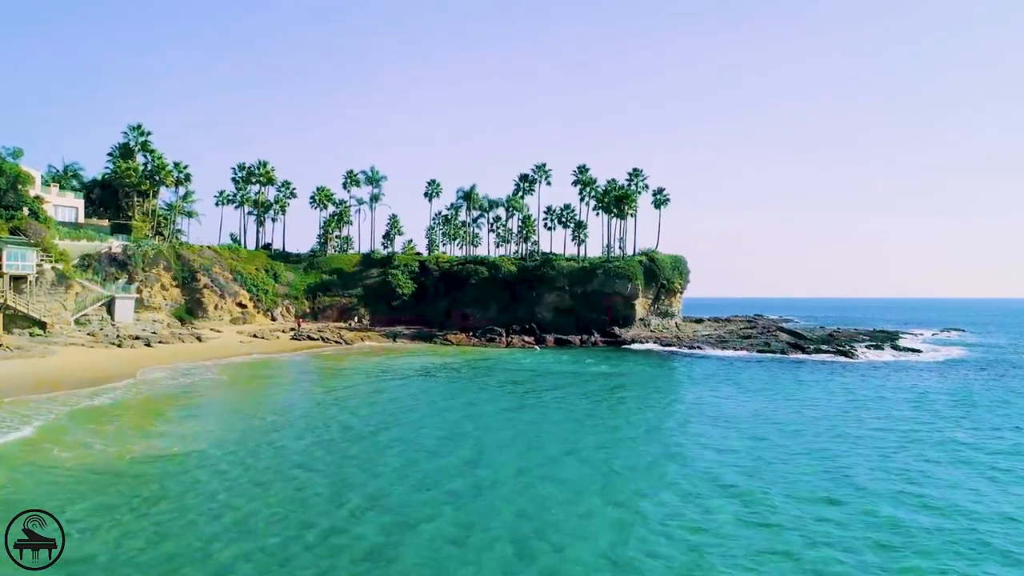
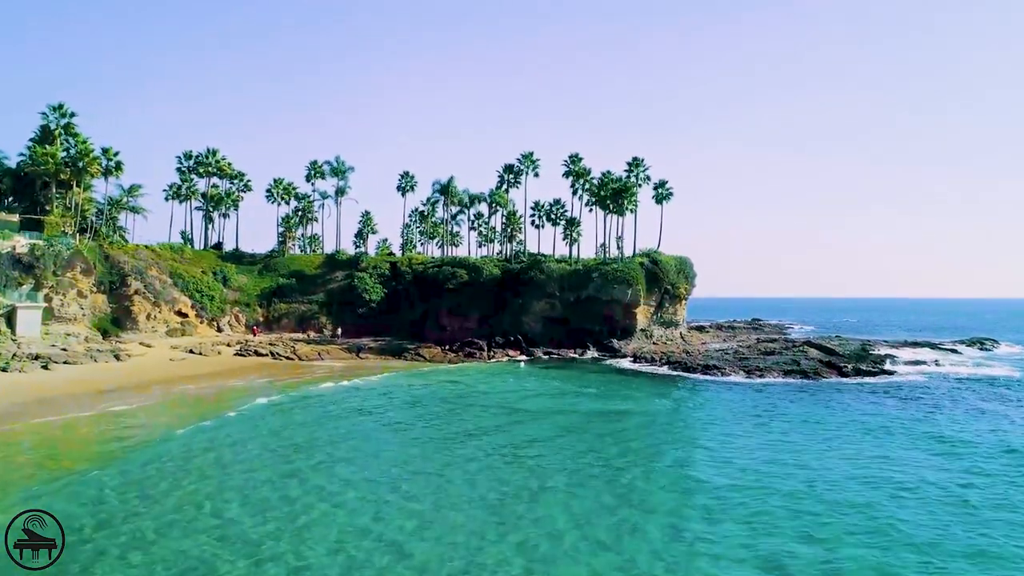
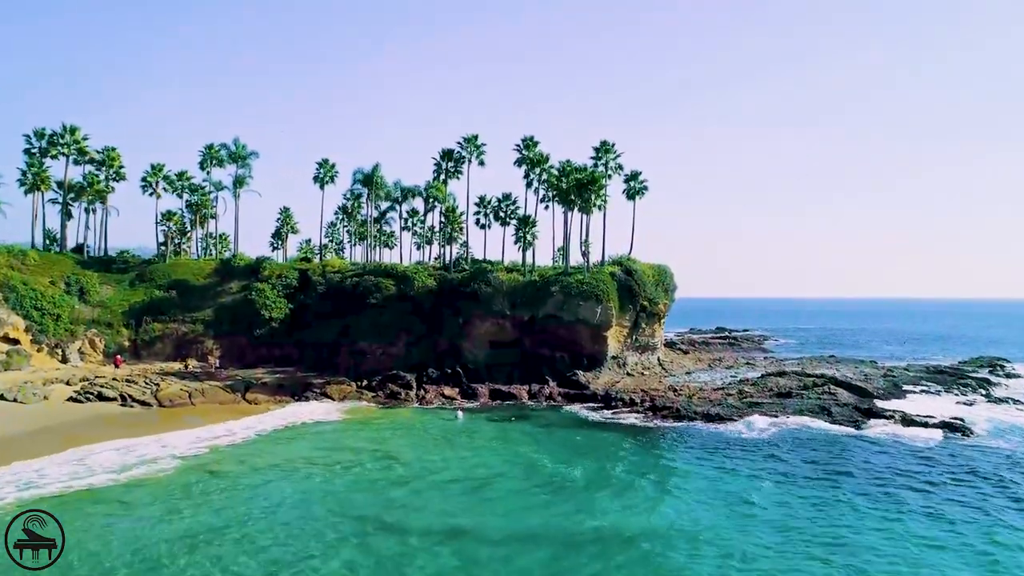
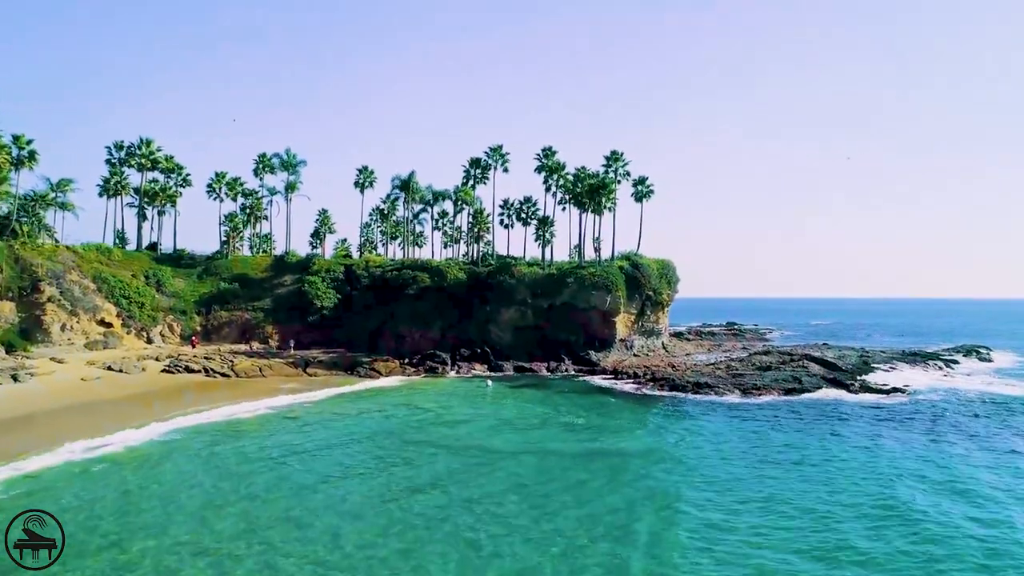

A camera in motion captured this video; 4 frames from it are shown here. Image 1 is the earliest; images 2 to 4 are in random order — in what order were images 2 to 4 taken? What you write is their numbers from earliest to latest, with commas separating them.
2, 4, 3
